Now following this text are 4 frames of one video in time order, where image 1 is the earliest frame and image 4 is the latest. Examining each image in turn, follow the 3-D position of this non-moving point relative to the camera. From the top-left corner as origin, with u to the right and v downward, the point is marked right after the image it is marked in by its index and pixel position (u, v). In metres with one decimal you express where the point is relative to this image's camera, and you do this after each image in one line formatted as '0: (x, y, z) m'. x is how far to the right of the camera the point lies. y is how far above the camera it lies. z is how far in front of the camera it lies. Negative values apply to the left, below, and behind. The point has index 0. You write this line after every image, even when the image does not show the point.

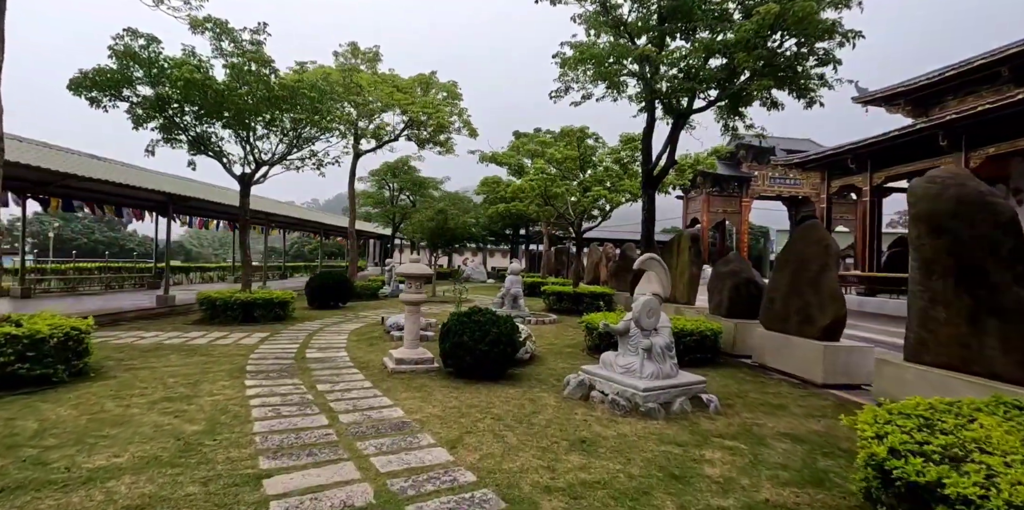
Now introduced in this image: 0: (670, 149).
0: (+2.5, +1.7, +7.9) m
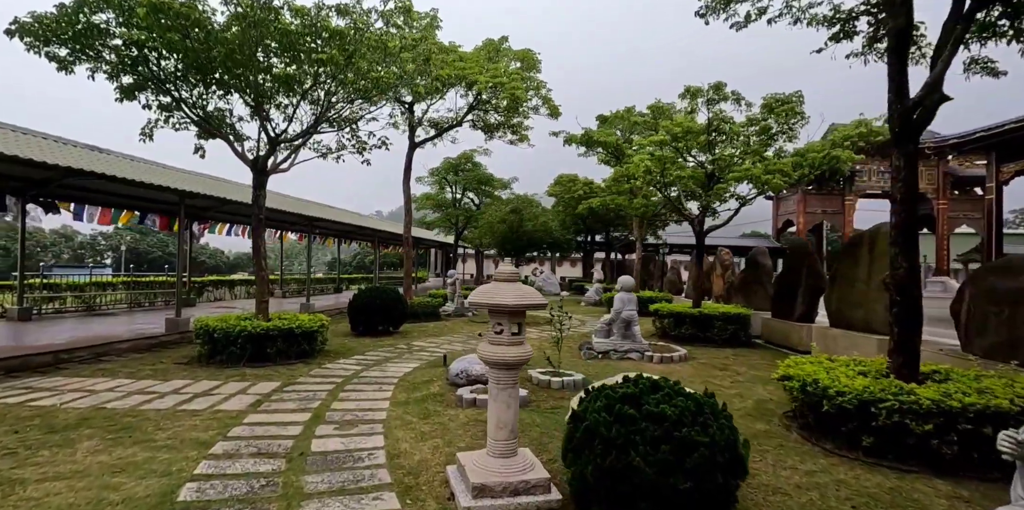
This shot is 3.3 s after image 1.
0: (+3.8, +1.6, +4.5) m
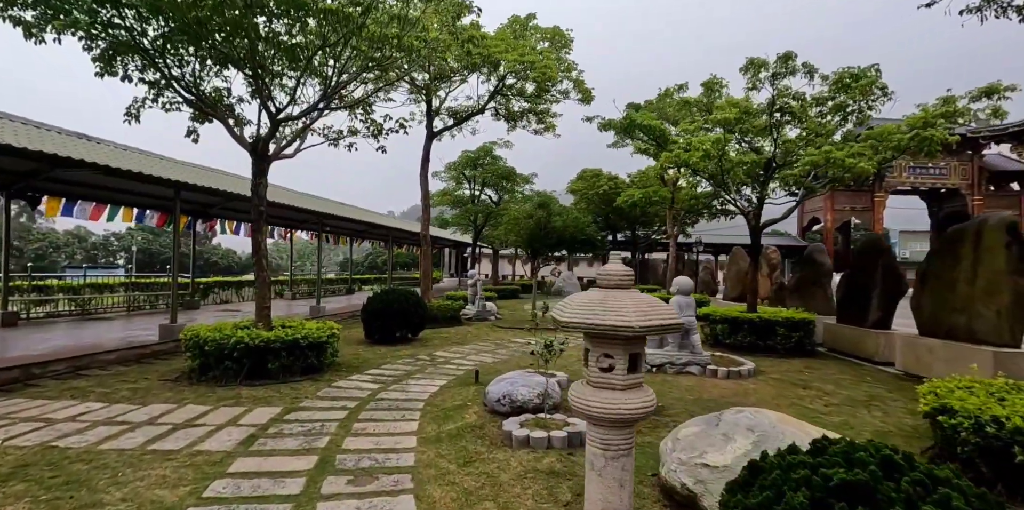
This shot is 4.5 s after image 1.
0: (+4.2, +1.7, +3.4) m
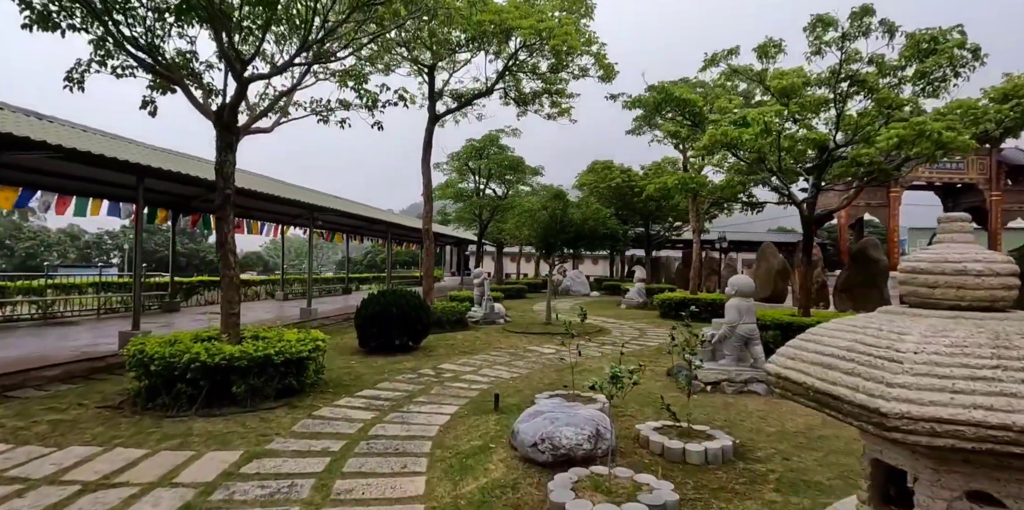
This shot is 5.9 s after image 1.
0: (+4.5, +1.7, +2.3) m
